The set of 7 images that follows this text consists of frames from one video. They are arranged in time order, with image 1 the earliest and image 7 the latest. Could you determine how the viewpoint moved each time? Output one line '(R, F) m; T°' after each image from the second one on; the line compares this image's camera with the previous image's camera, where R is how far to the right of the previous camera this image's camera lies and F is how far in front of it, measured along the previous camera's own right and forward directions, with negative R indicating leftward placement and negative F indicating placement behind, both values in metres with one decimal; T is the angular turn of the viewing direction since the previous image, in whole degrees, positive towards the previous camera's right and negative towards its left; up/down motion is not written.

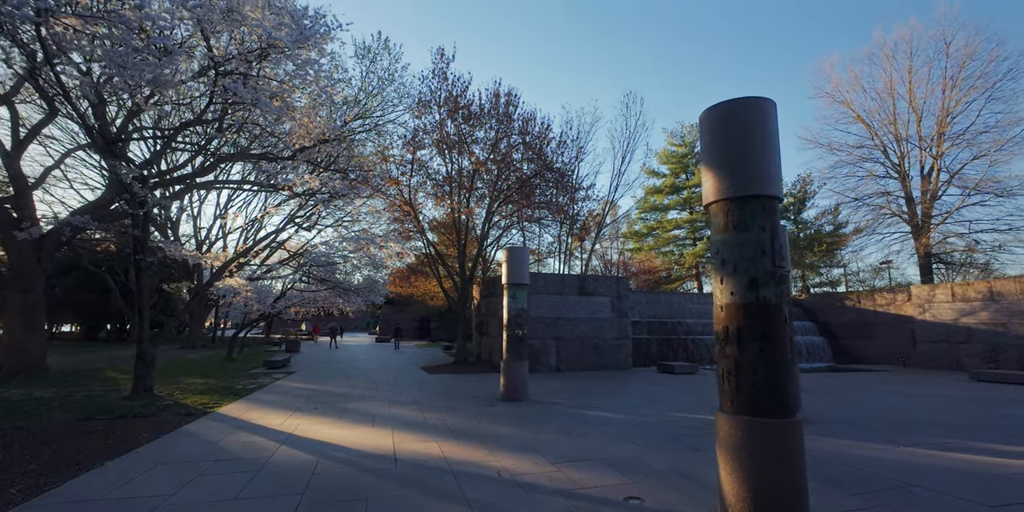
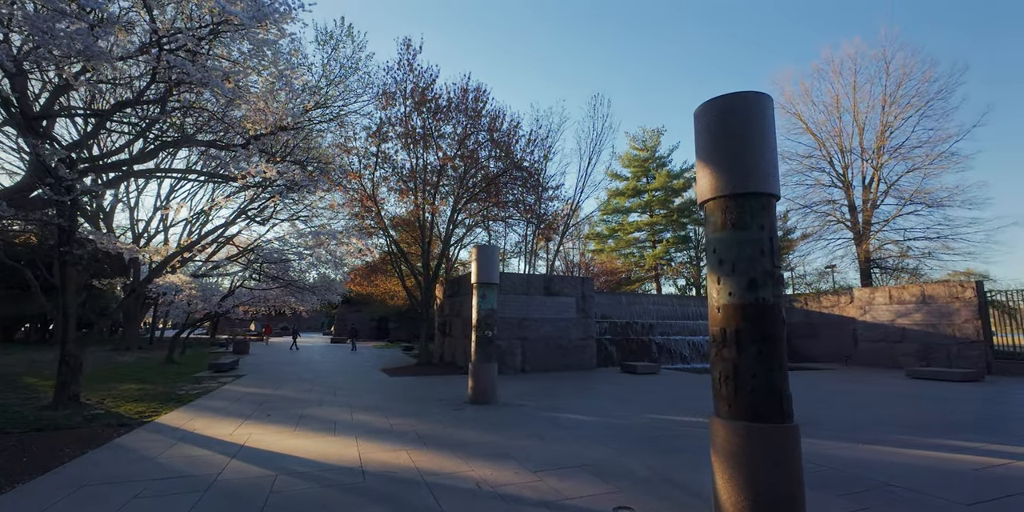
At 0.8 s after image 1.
(-0.2, +0.3) m; +5°
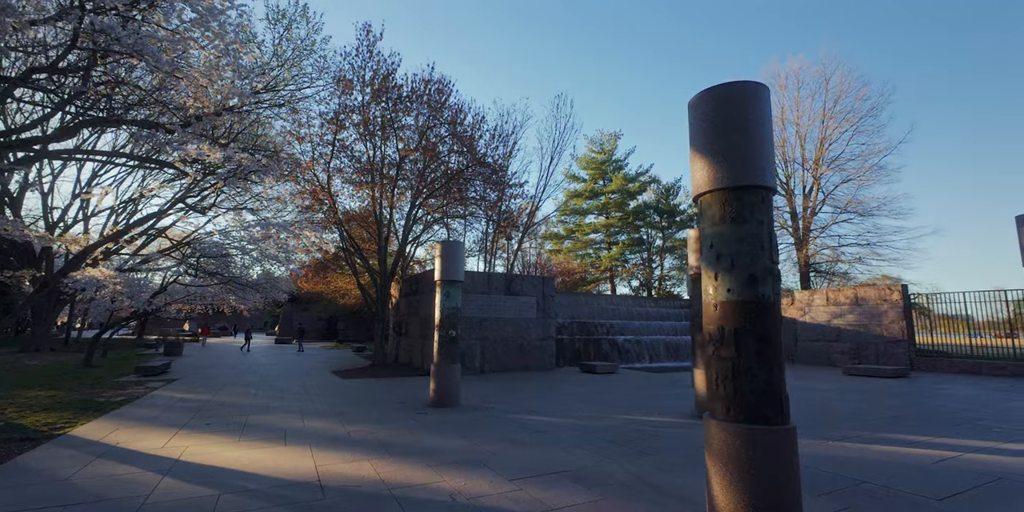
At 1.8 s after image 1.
(-0.3, +0.3) m; +6°
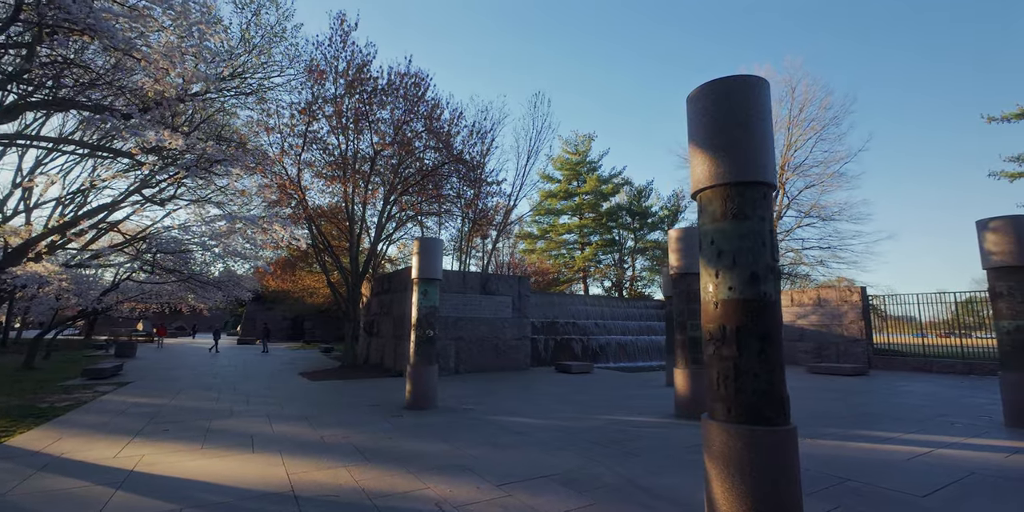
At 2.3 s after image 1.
(-0.2, +0.2) m; +4°
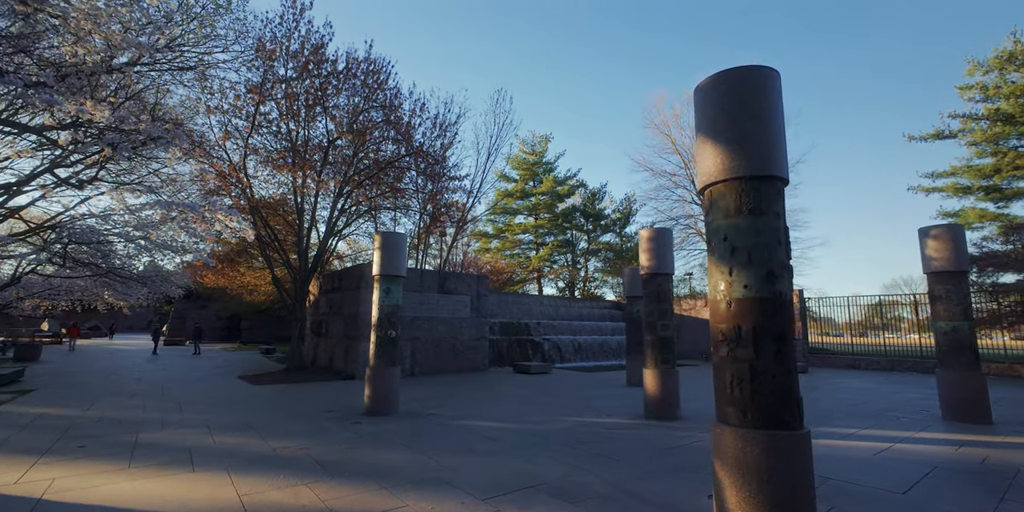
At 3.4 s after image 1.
(-0.4, +0.3) m; +6°
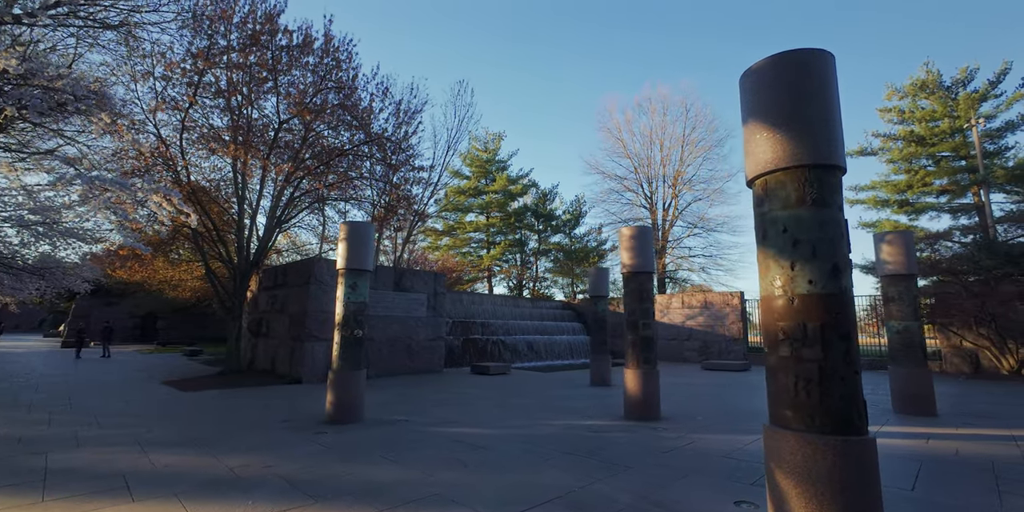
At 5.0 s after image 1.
(-0.7, +0.5) m; +7°
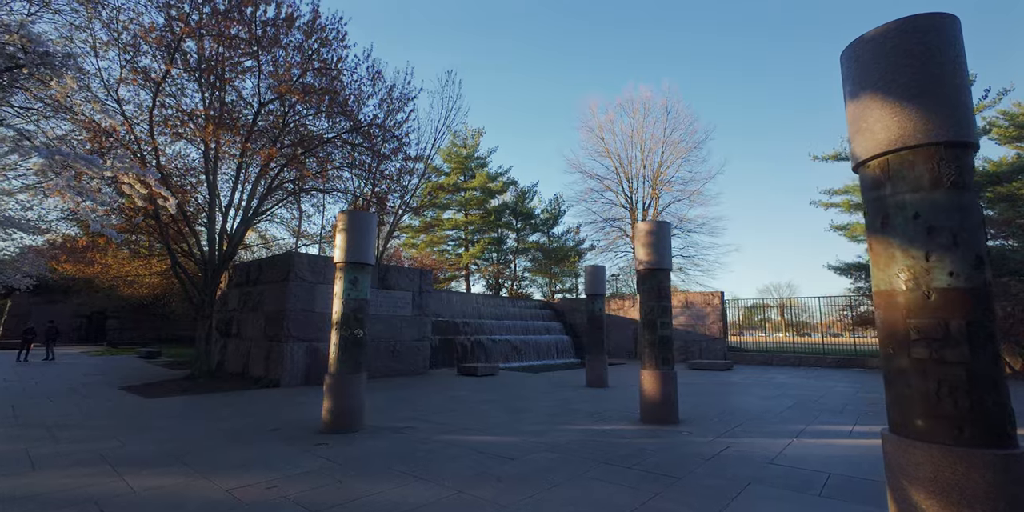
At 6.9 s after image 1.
(-0.8, +0.5) m; +4°
